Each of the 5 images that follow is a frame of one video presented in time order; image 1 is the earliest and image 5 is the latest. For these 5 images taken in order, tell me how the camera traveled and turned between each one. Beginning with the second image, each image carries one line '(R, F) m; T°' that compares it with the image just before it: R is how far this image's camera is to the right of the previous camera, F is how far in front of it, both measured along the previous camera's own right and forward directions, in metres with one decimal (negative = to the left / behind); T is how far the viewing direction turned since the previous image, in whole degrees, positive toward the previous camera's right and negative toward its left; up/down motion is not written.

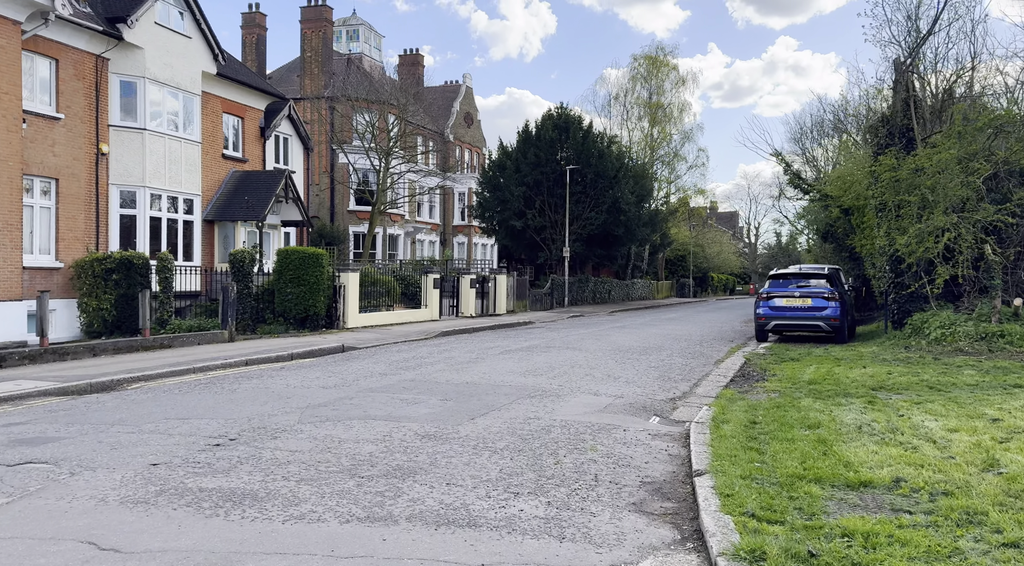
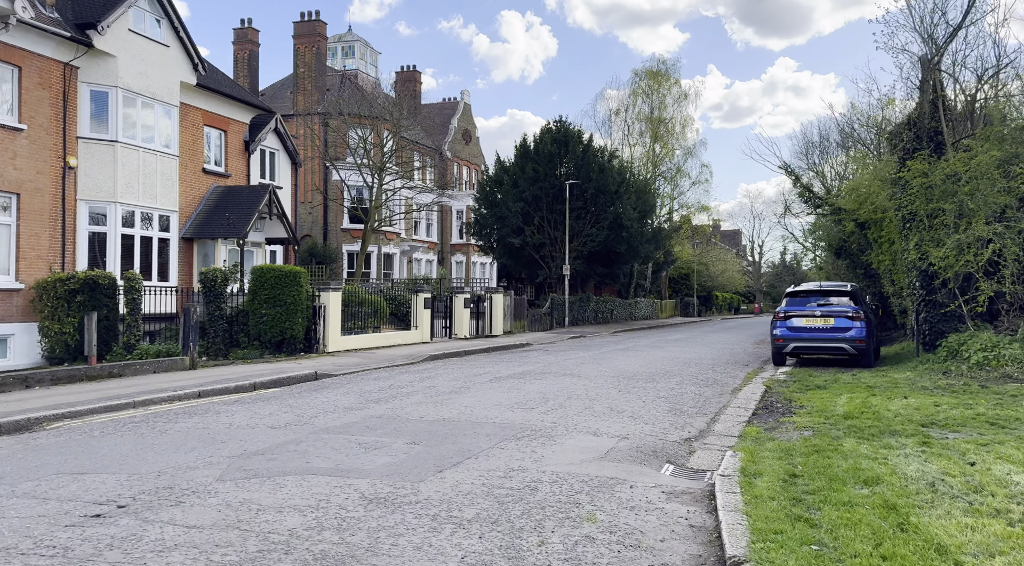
(+0.2, +1.5) m; 0°
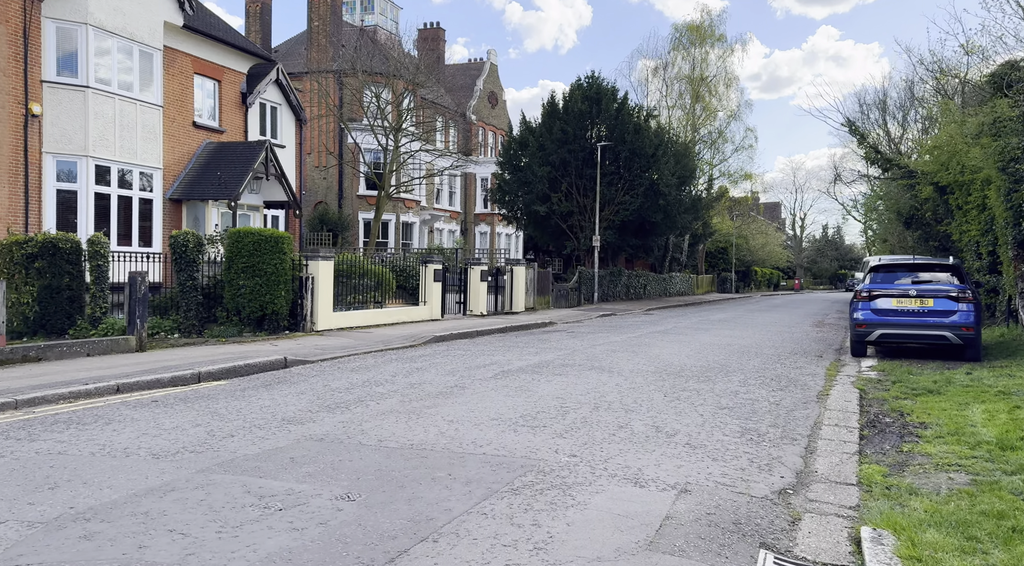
(+0.2, +2.9) m; -2°
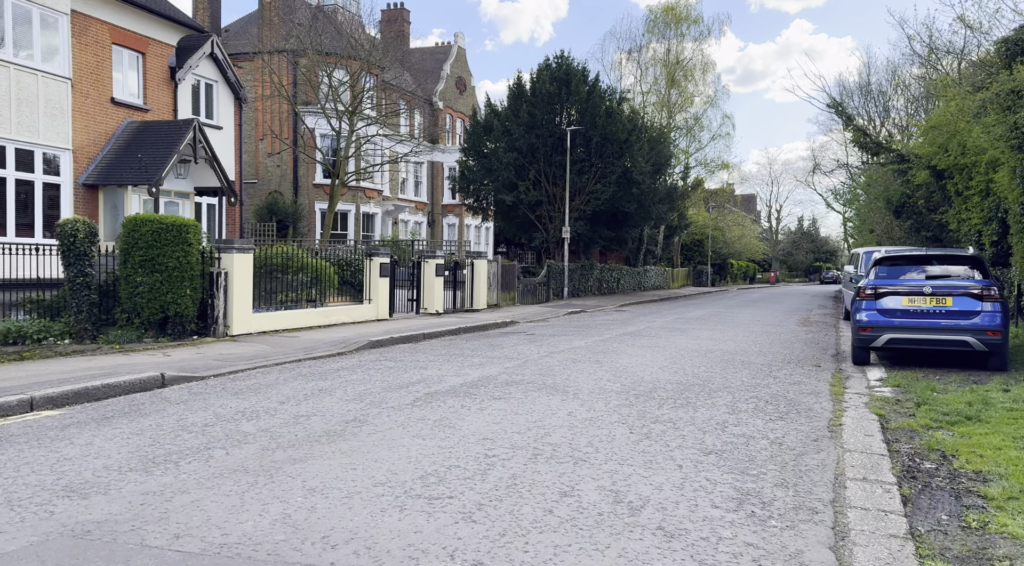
(+0.5, +2.2) m; +2°
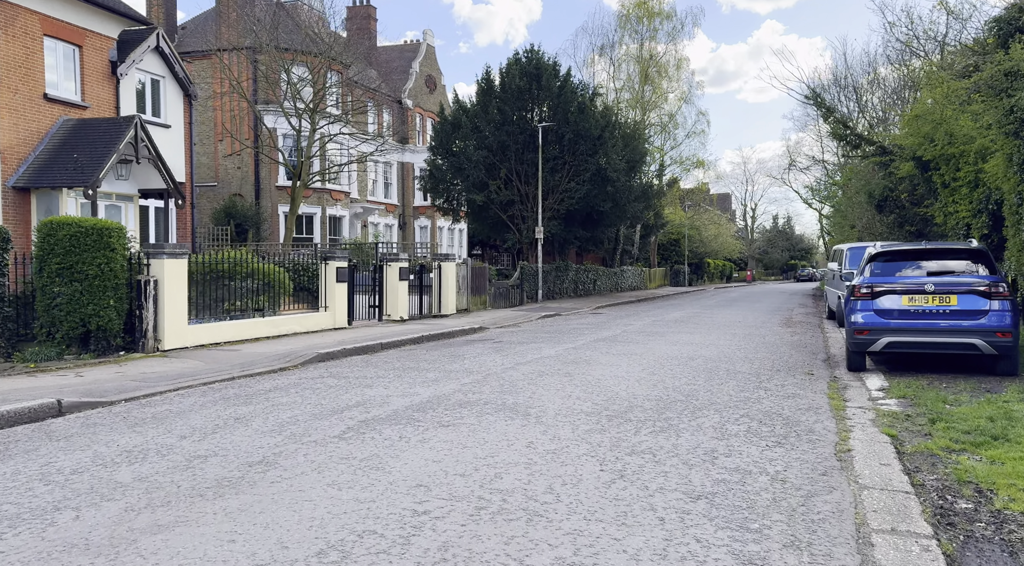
(+0.2, +1.2) m; +2°
